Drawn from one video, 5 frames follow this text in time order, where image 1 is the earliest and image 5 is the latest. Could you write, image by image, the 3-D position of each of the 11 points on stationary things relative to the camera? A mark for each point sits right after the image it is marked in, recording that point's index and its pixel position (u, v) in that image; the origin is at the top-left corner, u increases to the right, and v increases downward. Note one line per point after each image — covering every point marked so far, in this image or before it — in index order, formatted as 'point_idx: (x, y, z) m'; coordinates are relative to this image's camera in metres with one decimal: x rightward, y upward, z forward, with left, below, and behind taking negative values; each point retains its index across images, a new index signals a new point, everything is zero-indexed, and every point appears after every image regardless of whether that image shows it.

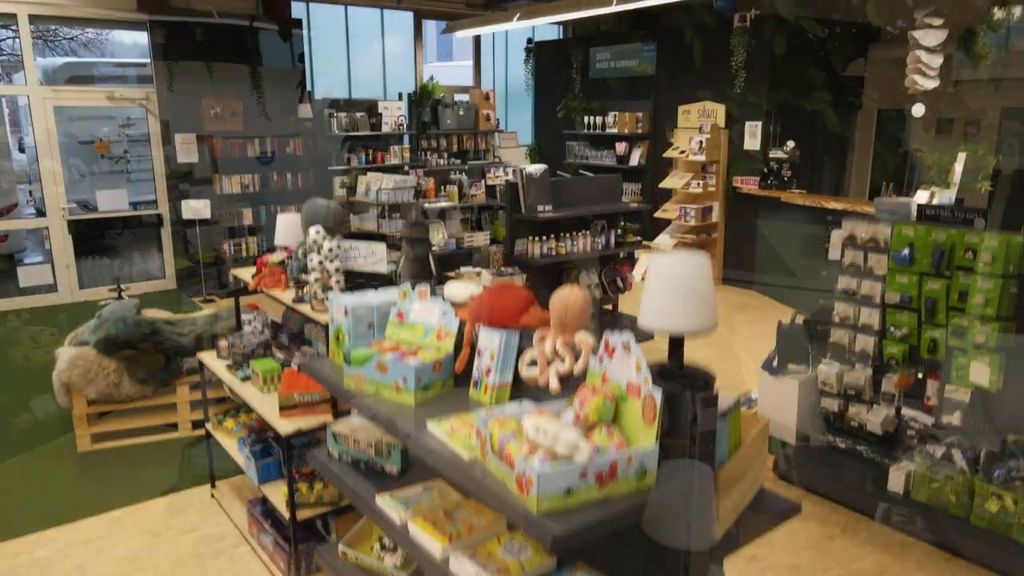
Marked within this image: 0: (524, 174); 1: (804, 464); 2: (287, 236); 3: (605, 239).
0: (+0.1, +1.0, +5.4) m
1: (+1.7, -1.0, +3.6) m
2: (-1.2, +0.3, +3.2) m
3: (+0.9, +0.5, +5.7) m
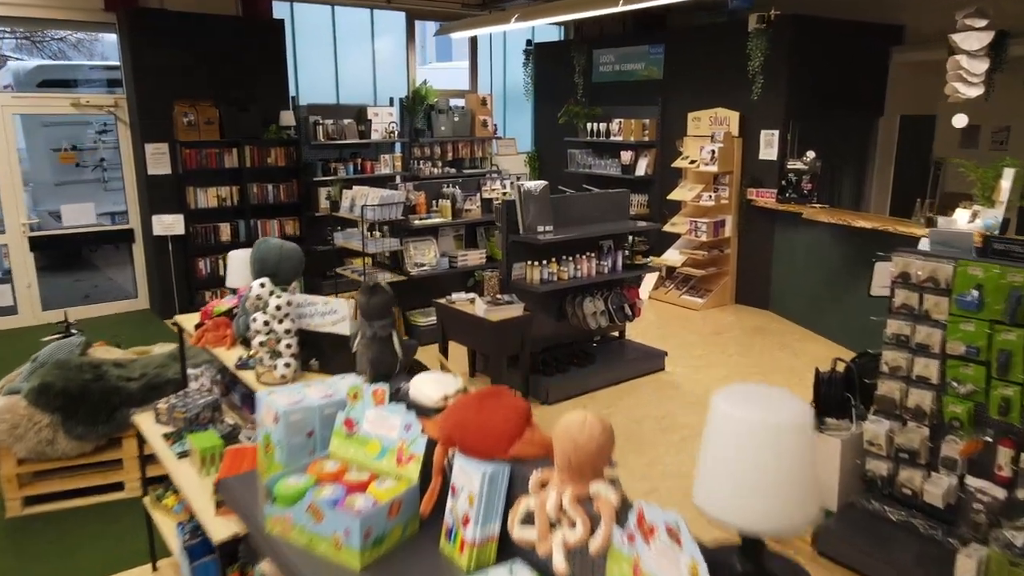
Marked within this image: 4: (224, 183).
0: (+0.1, +0.8, +4.9) m
1: (+1.7, -1.3, +3.1) m
2: (-1.2, 0.0, +2.7) m
3: (+0.8, +0.2, +5.2) m
4: (-3.2, +1.2, +6.9) m
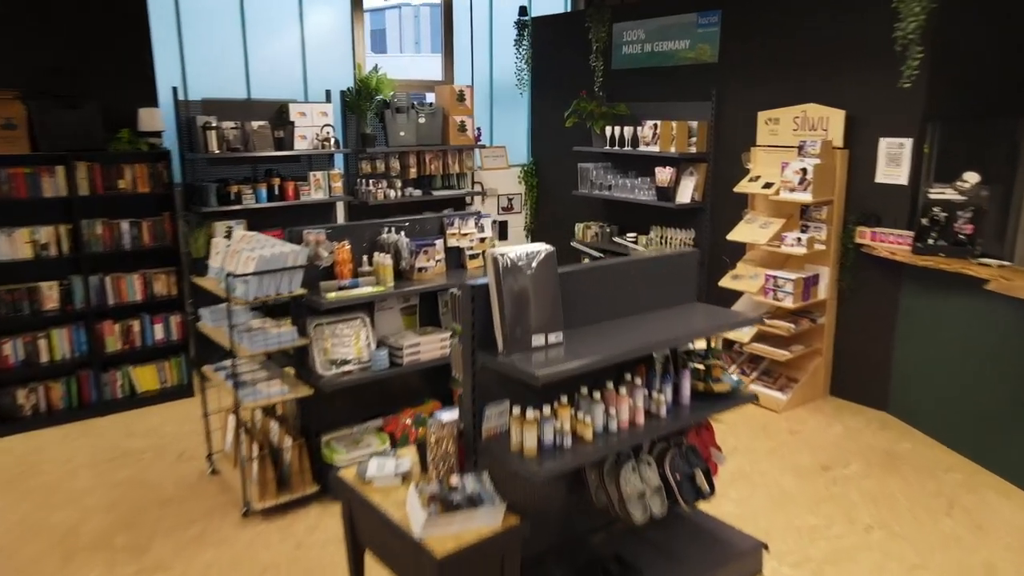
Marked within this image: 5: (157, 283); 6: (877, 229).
0: (0.0, +0.1, +2.4) m
1: (+1.6, -1.9, +0.6) m
2: (-1.3, -0.6, +0.3) m
3: (+0.7, -0.5, +2.8) m
4: (-3.3, +0.5, +4.5) m
5: (-2.7, 0.0, +4.7) m
6: (+2.7, +0.4, +4.5) m
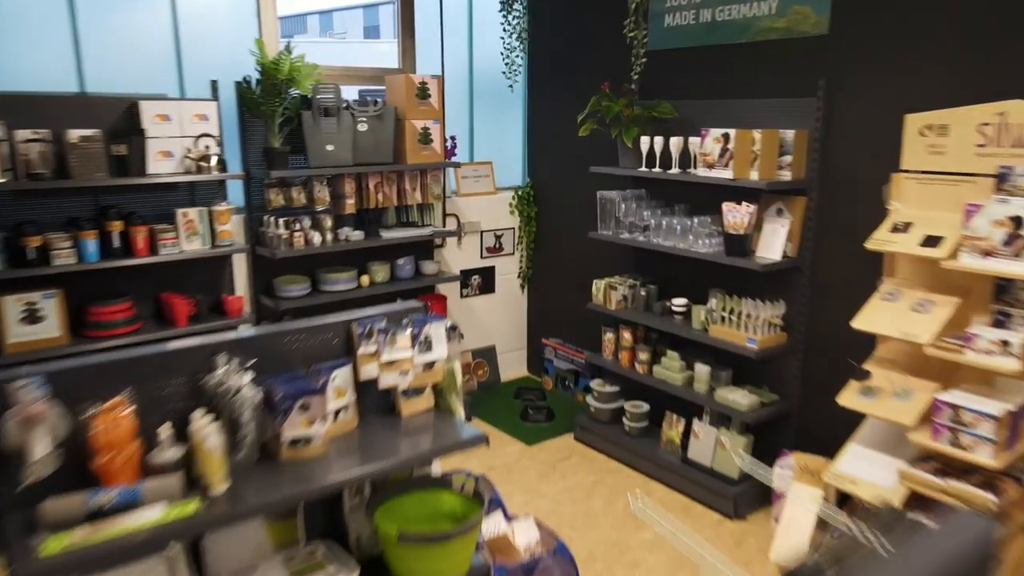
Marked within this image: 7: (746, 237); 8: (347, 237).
0: (-0.1, -0.5, +0.4) m
1: (+1.5, -2.5, -1.4) m
2: (-1.4, -1.2, -1.8) m
3: (+0.6, -1.1, +0.7) m
4: (-3.4, -0.1, +2.4) m
5: (-2.8, -0.6, +2.7) m
6: (+2.6, -0.2, +2.4) m
7: (+1.3, +0.3, +3.4) m
8: (-1.1, +0.3, +4.0) m
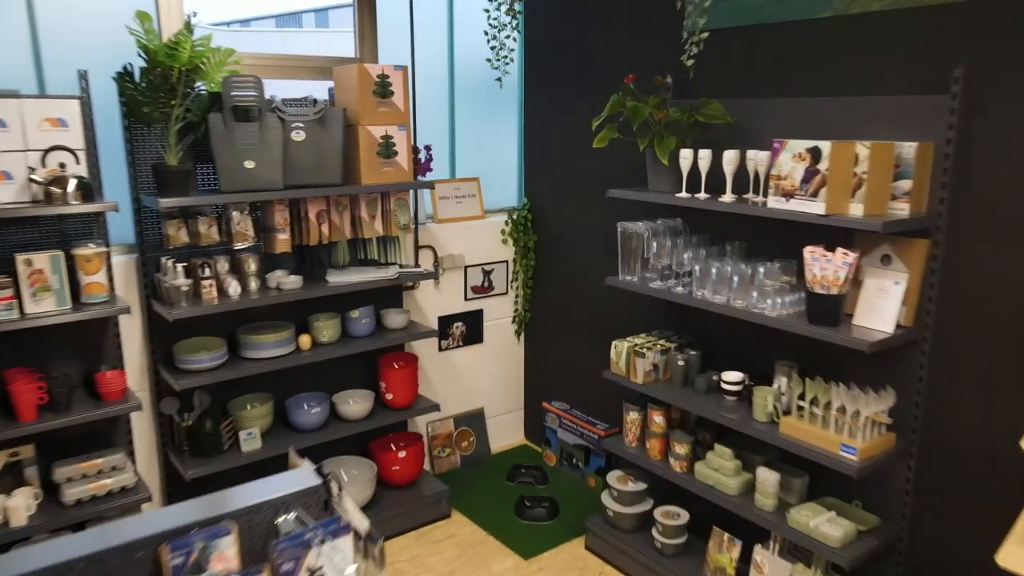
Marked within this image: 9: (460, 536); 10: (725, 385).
0: (-0.2, -0.8, -0.7) m
1: (+1.5, -2.9, -2.5) m
2: (-1.5, -1.5, -2.8) m
3: (+0.6, -1.4, -0.3) m
4: (-3.5, -0.4, +1.3) m
5: (-2.9, -0.9, +1.6) m
6: (+2.5, -0.5, +1.4) m
7: (+1.3, 0.0, +2.4) m
8: (-1.2, 0.0, +2.9) m
9: (-0.3, -1.4, +3.4) m
10: (+1.0, -0.4, +2.8) m
